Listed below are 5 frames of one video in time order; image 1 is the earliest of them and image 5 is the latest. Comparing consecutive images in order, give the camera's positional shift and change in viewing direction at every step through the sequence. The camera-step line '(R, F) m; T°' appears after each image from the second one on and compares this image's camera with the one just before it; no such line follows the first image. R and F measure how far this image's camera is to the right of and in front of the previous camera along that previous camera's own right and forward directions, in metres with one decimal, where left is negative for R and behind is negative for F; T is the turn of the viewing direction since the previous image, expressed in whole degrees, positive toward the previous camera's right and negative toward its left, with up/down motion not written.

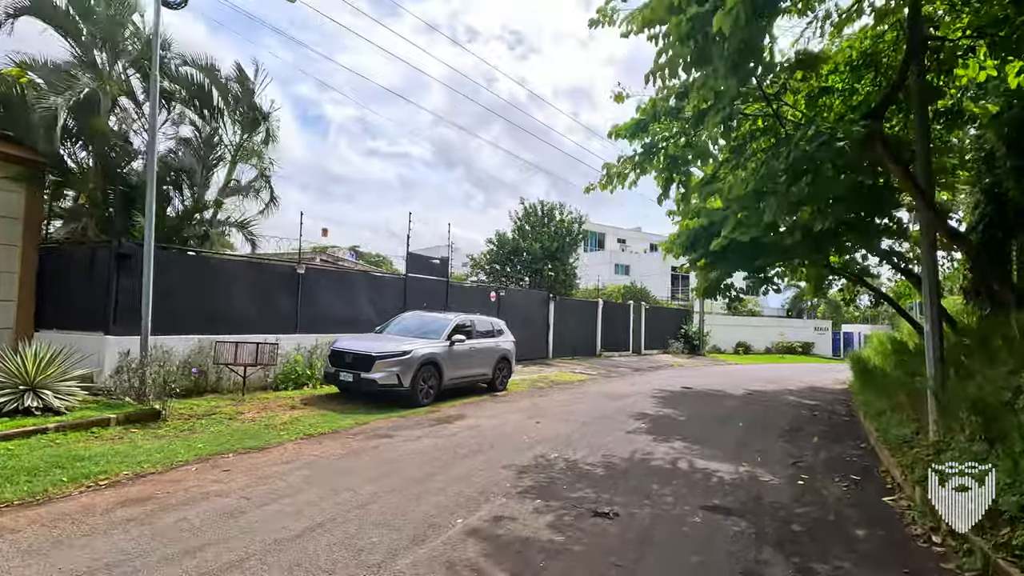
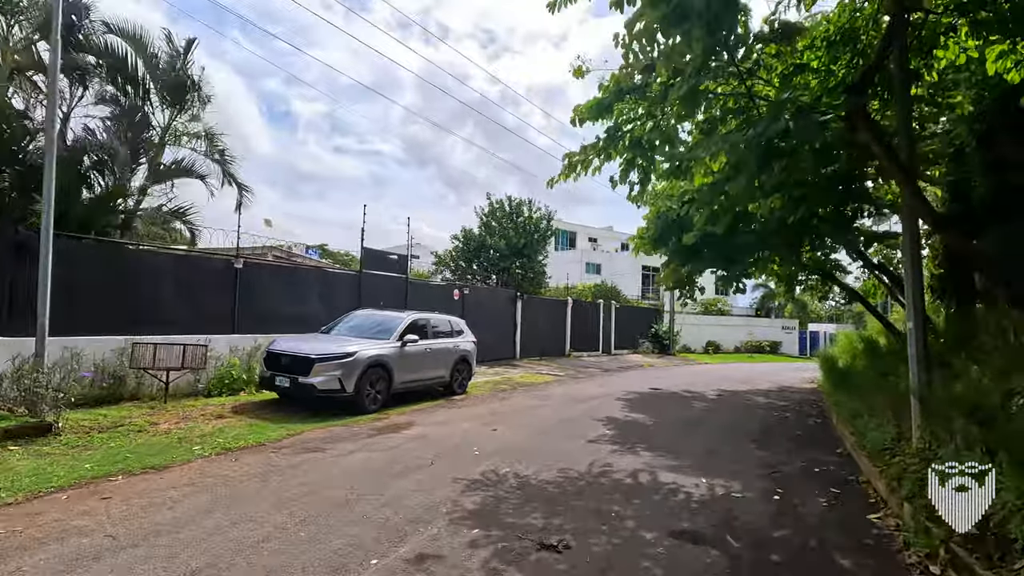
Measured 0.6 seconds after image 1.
(+0.3, +0.8) m; +3°
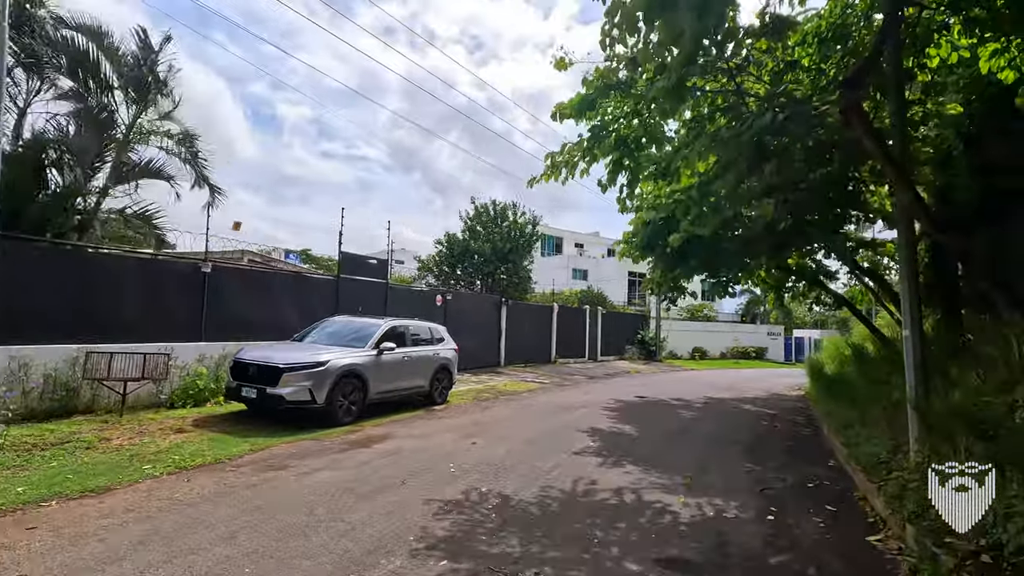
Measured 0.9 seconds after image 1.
(+0.1, +0.4) m; +1°
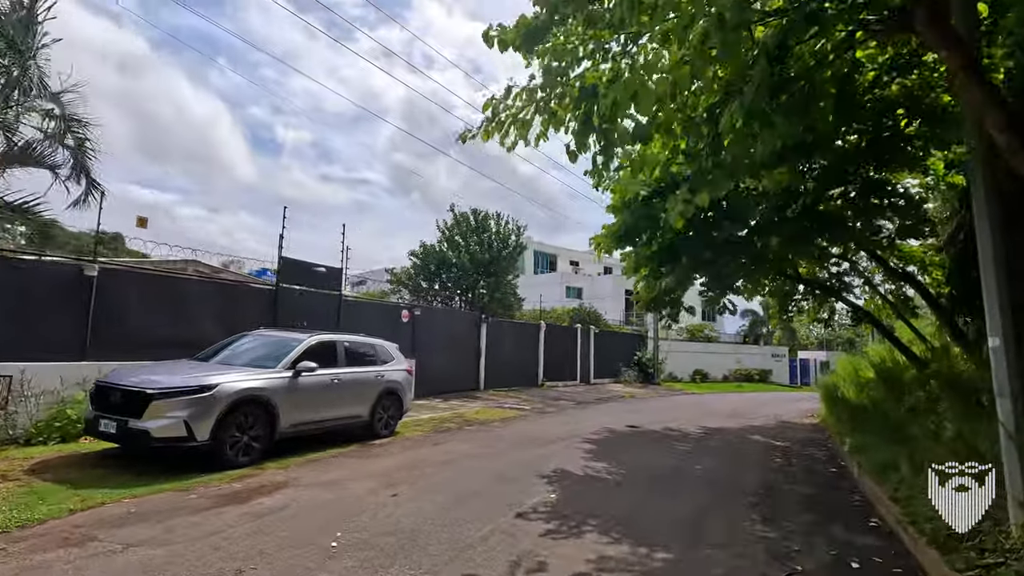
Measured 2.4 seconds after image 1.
(+0.8, +2.0) m; 0°
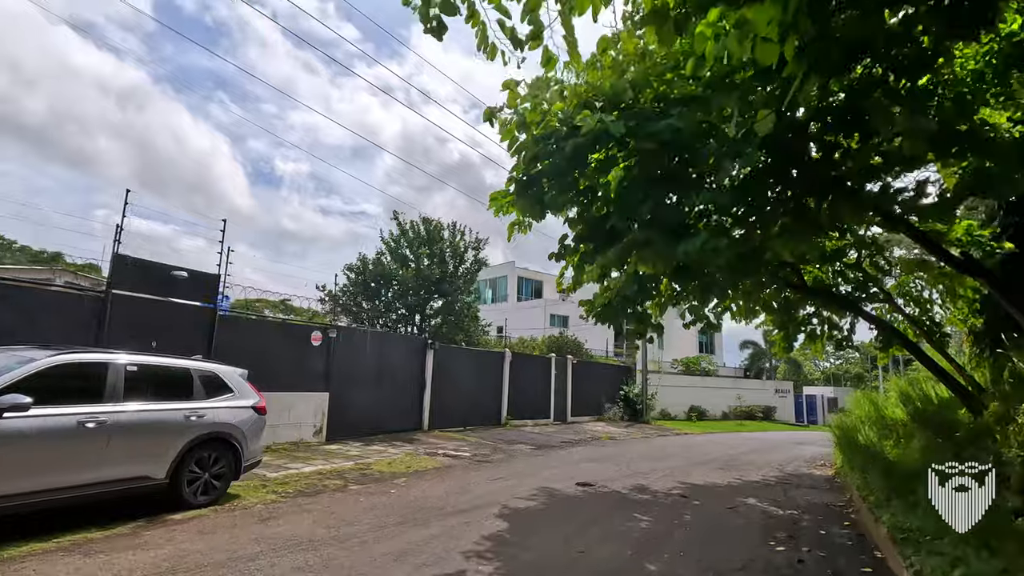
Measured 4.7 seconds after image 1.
(+1.6, +3.1) m; 0°
